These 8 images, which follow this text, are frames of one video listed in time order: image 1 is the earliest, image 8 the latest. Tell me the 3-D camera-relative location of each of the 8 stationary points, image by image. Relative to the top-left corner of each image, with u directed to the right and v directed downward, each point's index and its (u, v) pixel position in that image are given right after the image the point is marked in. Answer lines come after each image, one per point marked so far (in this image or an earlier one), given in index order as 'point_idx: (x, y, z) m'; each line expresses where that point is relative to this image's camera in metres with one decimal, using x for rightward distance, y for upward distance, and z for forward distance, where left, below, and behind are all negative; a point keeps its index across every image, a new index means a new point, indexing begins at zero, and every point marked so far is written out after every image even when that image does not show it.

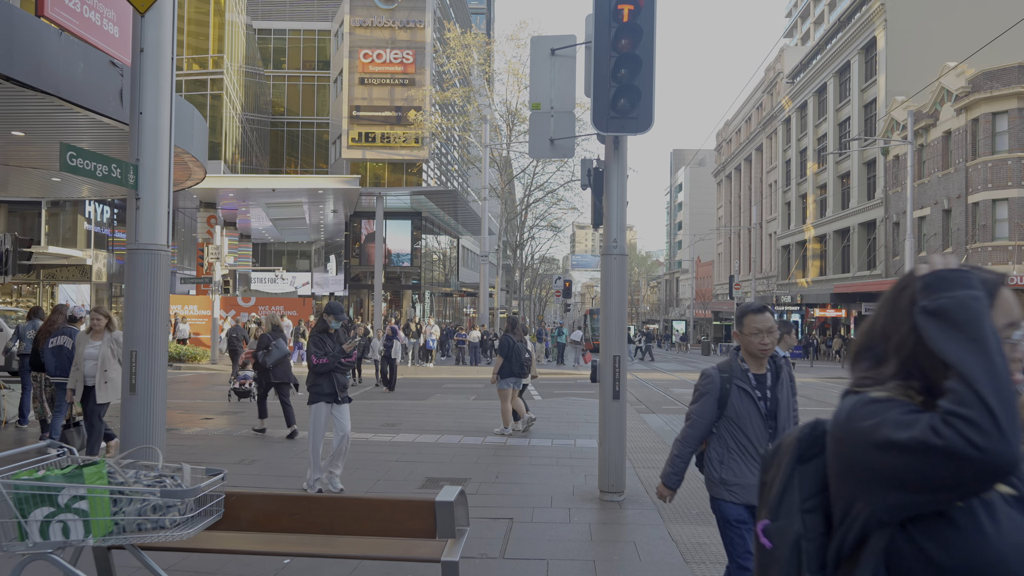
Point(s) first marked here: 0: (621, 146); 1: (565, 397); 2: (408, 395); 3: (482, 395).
0: (+1.0, +1.2, +6.7) m
1: (+1.1, -2.3, +16.7) m
2: (-2.3, -2.2, +16.6) m
3: (-0.8, -2.3, +17.2) m
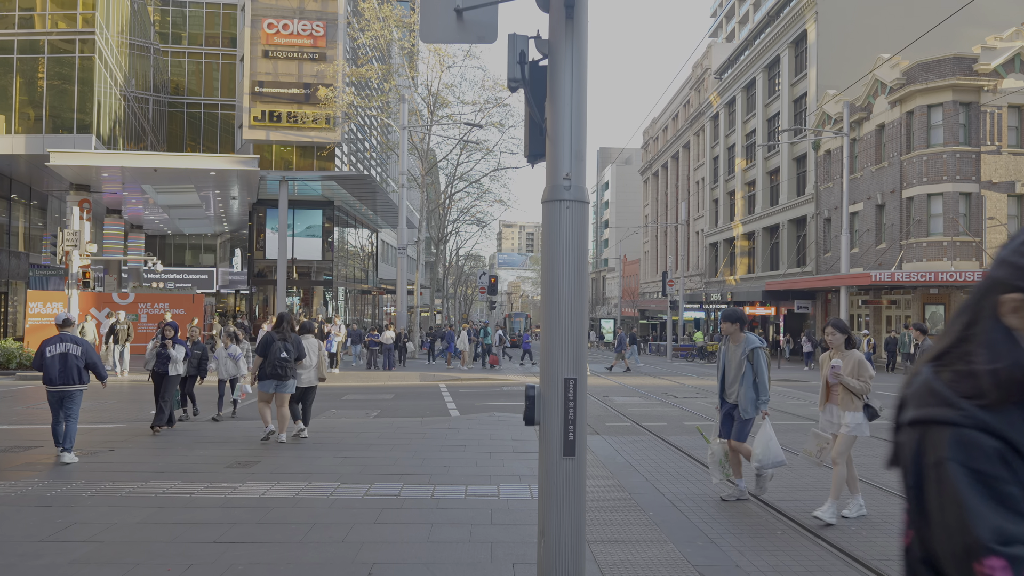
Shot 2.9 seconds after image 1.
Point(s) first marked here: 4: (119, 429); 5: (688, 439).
0: (+0.3, +1.4, +3.9) m
1: (-0.5, -2.1, +13.8) m
2: (-3.9, -2.1, +13.4) m
3: (-2.4, -2.2, +14.1) m
4: (-5.6, -2.0, +10.9) m
5: (+2.5, -2.0, +10.9) m
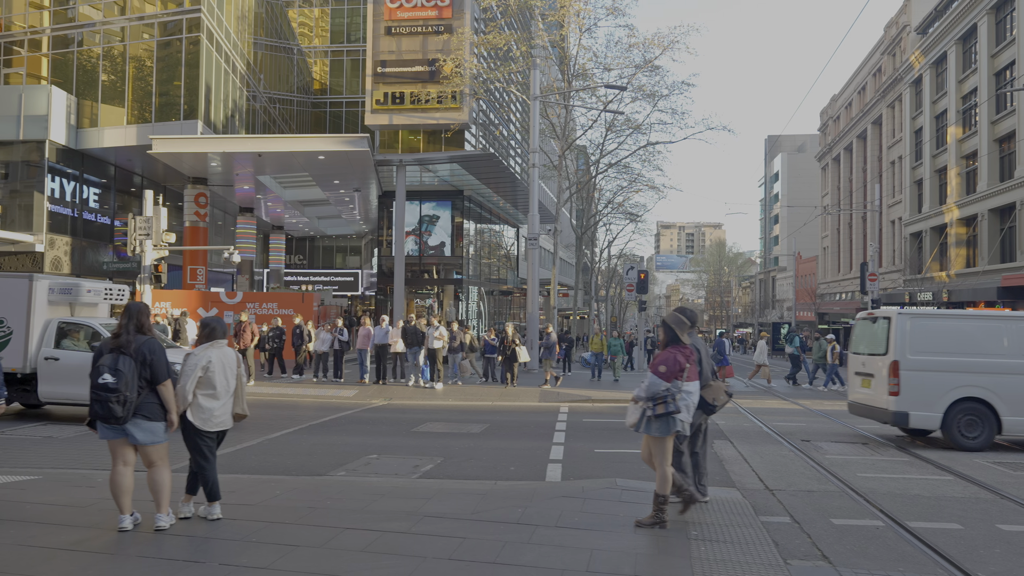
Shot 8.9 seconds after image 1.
0: (-0.1, +1.6, -1.0) m
1: (+1.1, -1.9, +8.9) m
2: (-2.3, -1.9, +9.1) m
3: (-0.6, -2.0, +9.6) m
4: (-4.4, -1.8, +7.1) m
5: (+3.5, -1.7, +5.4) m
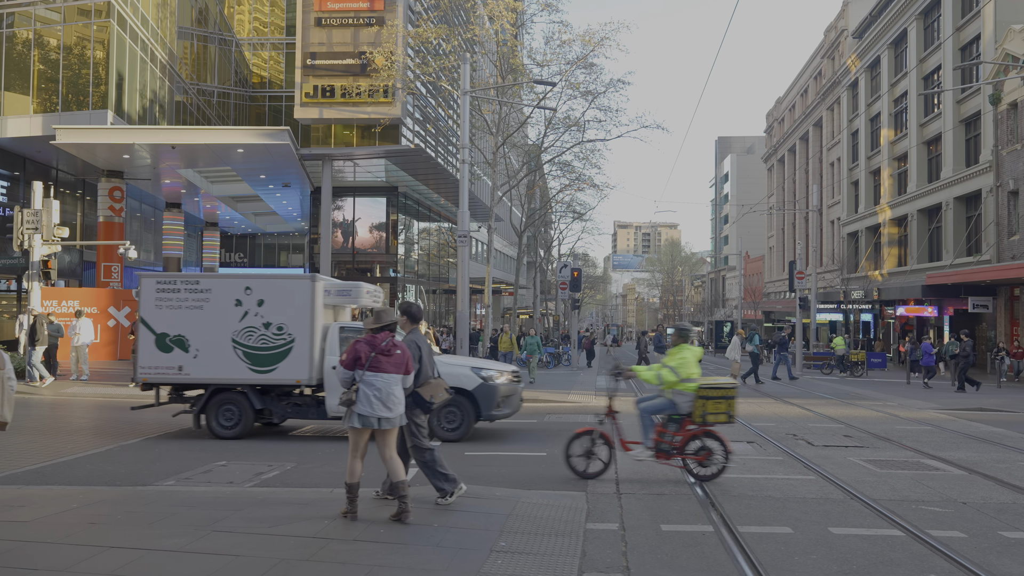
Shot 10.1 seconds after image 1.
0: (-1.1, +1.7, -1.4) m
1: (-0.4, -1.9, +8.5) m
2: (-3.8, -1.9, +8.6) m
3: (-2.2, -1.9, +9.1) m
4: (-5.8, -1.7, +6.4) m
5: (+2.2, -1.7, +5.2) m
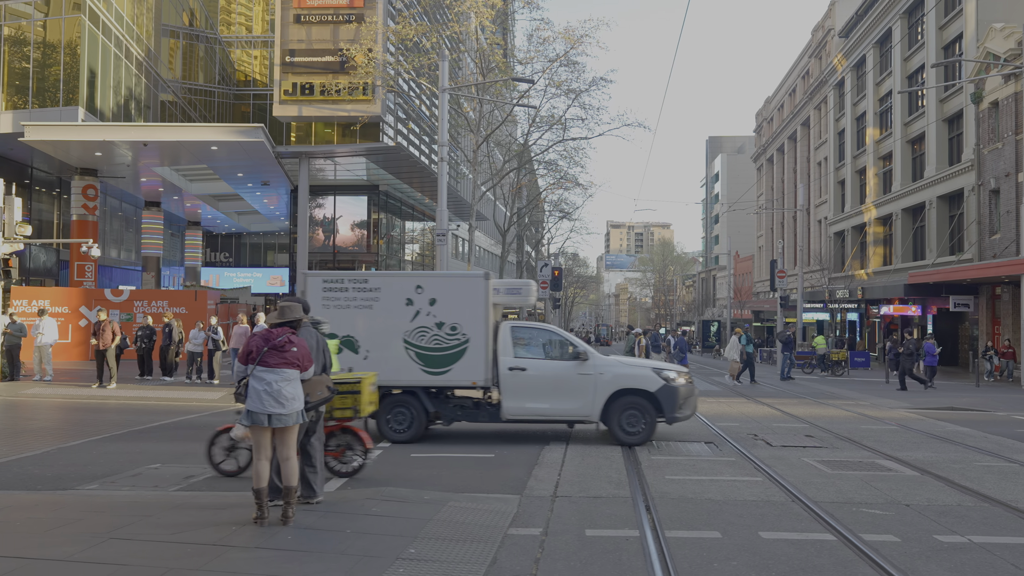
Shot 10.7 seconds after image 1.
0: (-1.6, +1.7, -1.7) m
1: (-1.0, -1.8, +8.3) m
2: (-4.3, -1.8, +8.3) m
3: (-2.8, -1.9, +8.9) m
4: (-6.4, -1.7, +6.2) m
5: (+1.6, -1.7, +5.0) m
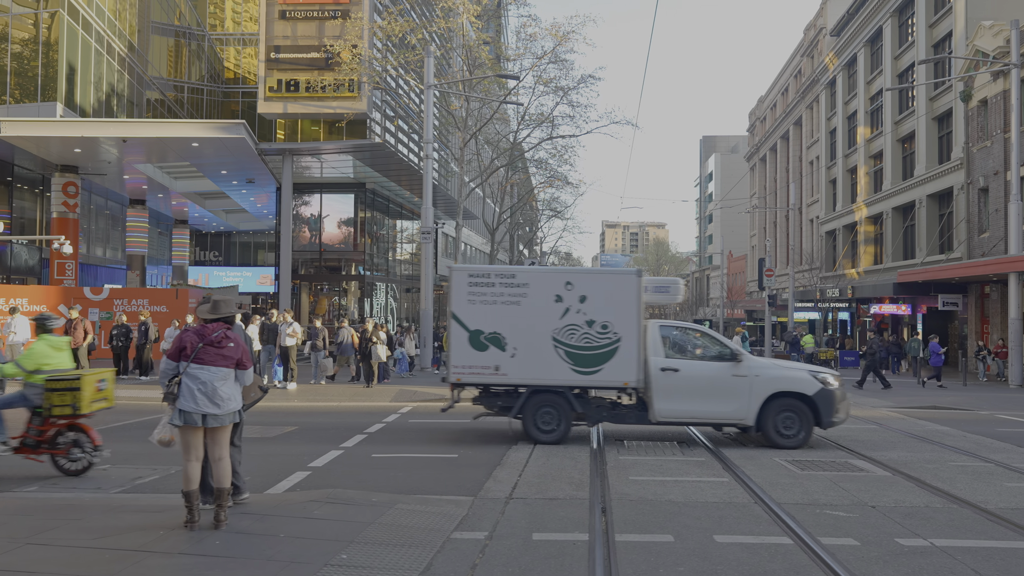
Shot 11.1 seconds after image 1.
0: (-1.9, +1.7, -1.9) m
1: (-1.3, -1.8, +8.1) m
2: (-4.7, -1.8, +8.1) m
3: (-3.1, -1.9, +8.6) m
4: (-6.8, -1.7, +5.9) m
5: (+1.3, -1.6, +4.8) m
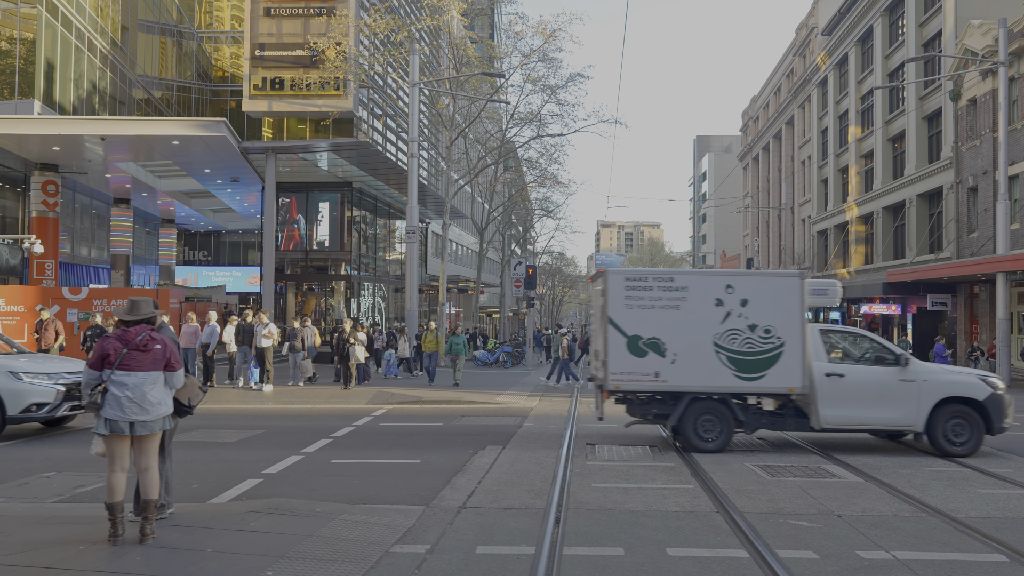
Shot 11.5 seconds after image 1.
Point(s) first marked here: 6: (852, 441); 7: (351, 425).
0: (-2.2, +1.7, -2.2) m
1: (-1.7, -1.8, +7.8) m
2: (-5.1, -1.8, +7.8) m
3: (-3.5, -1.9, +8.4) m
4: (-7.1, -1.7, +5.6) m
5: (+0.9, -1.6, +4.5) m
6: (+4.4, -2.0, +10.0) m
7: (-2.3, -2.0, +11.2) m
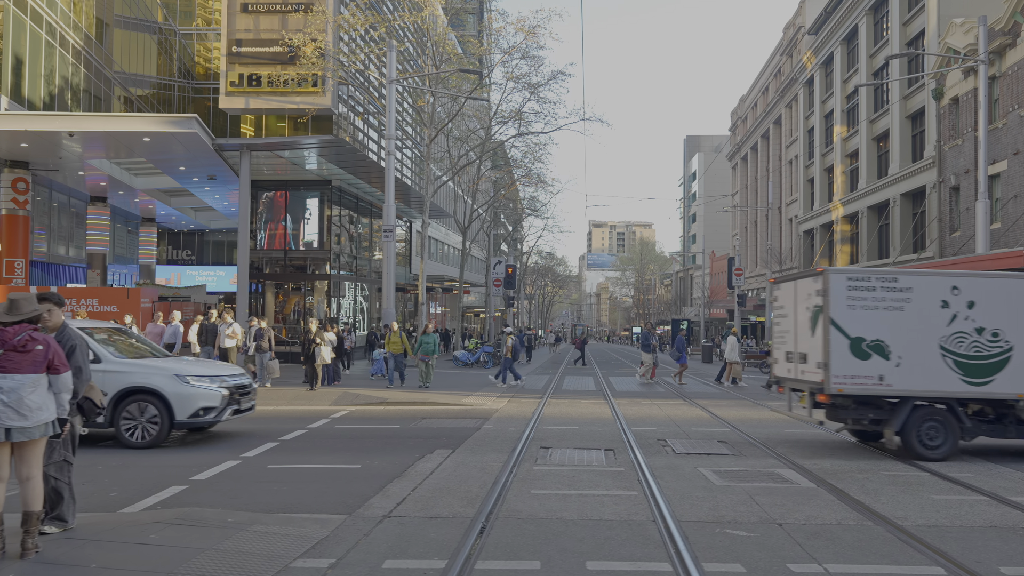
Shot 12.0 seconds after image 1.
0: (-2.7, +1.8, -2.5) m
1: (-2.3, -1.8, +7.5) m
2: (-5.6, -1.8, +7.5) m
3: (-4.1, -1.8, +8.1) m
4: (-7.6, -1.7, +5.3) m
5: (+0.4, -1.6, +4.3) m
6: (+3.9, -2.0, +9.7) m
7: (-2.9, -2.0, +10.8) m
